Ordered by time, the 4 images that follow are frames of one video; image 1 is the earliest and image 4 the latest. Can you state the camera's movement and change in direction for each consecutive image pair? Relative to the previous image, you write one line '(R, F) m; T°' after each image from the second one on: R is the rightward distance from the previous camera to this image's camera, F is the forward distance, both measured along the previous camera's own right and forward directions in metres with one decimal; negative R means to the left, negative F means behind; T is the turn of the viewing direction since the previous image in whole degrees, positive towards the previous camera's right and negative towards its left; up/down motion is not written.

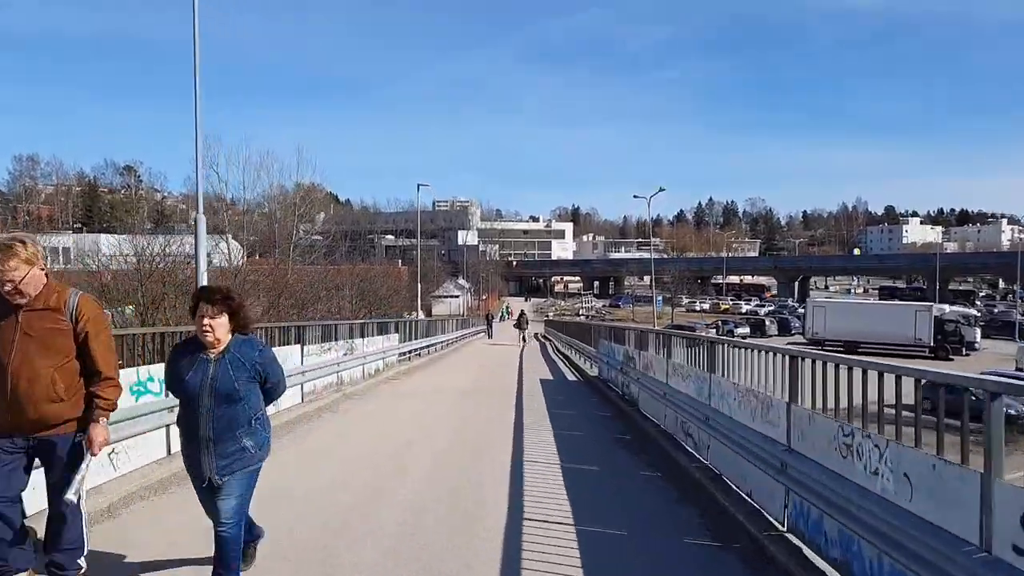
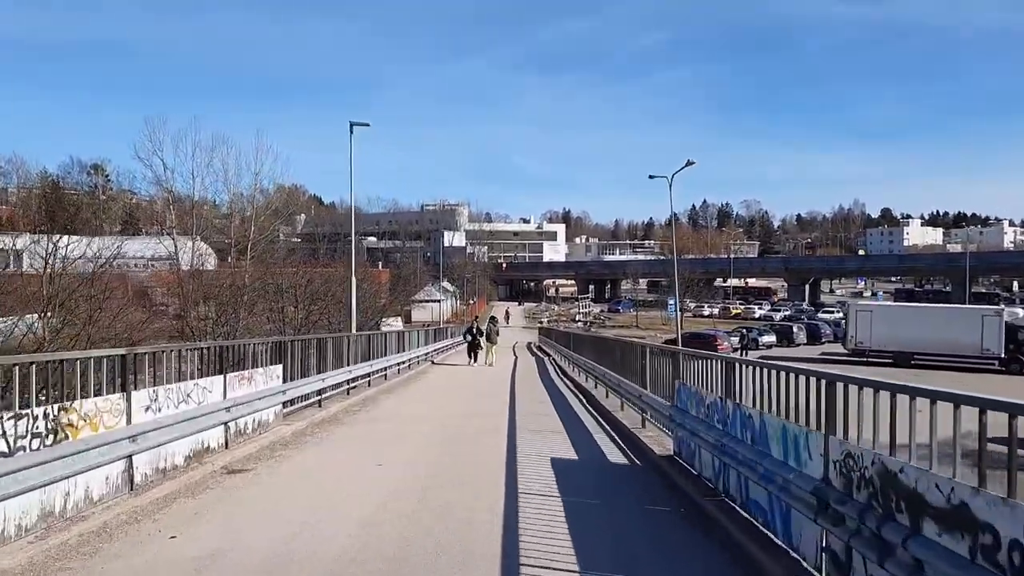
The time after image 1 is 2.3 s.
(0.0, +4.2) m; +1°
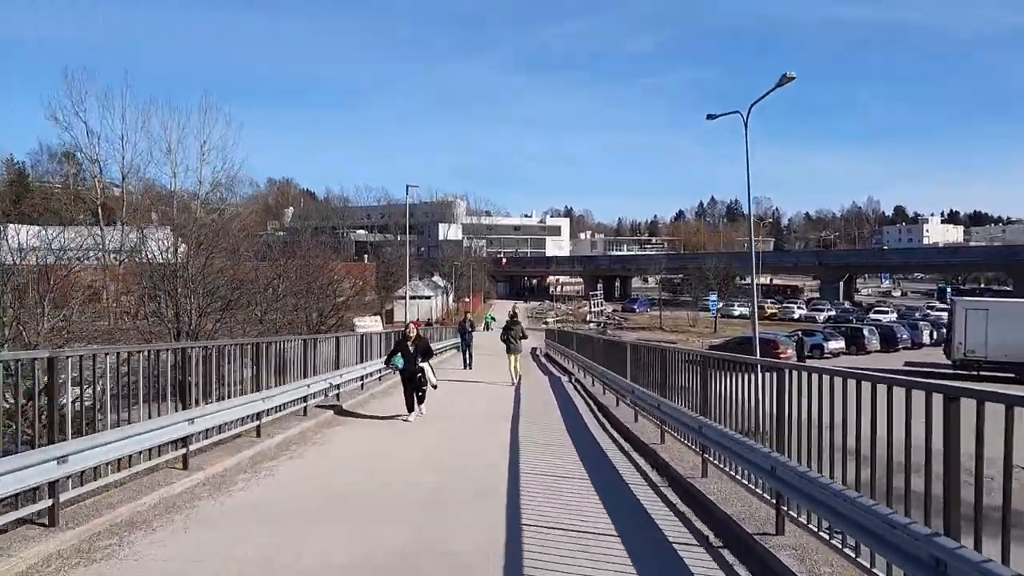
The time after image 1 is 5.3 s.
(0.0, +5.5) m; 0°
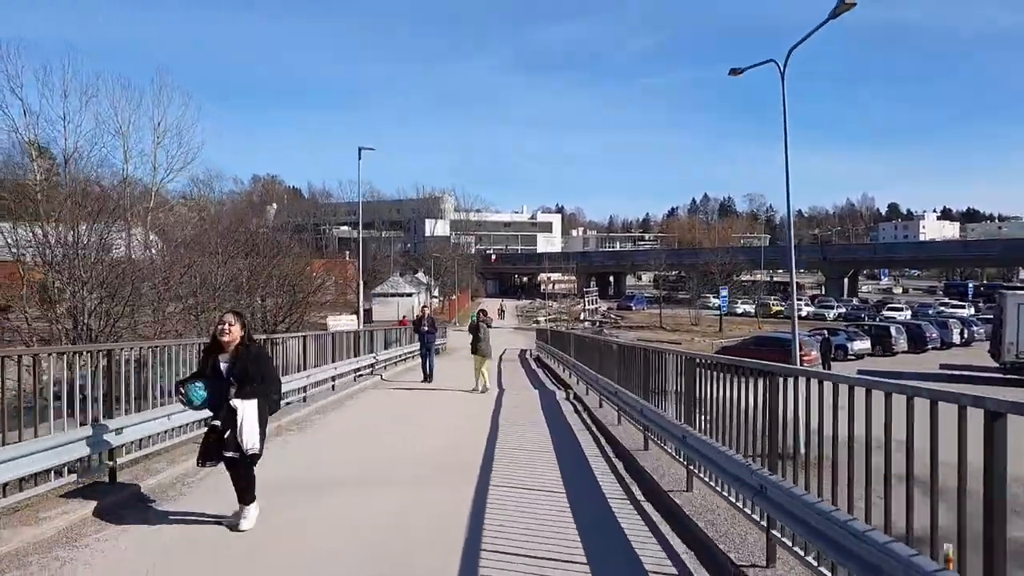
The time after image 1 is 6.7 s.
(+0.1, +2.3) m; +1°
